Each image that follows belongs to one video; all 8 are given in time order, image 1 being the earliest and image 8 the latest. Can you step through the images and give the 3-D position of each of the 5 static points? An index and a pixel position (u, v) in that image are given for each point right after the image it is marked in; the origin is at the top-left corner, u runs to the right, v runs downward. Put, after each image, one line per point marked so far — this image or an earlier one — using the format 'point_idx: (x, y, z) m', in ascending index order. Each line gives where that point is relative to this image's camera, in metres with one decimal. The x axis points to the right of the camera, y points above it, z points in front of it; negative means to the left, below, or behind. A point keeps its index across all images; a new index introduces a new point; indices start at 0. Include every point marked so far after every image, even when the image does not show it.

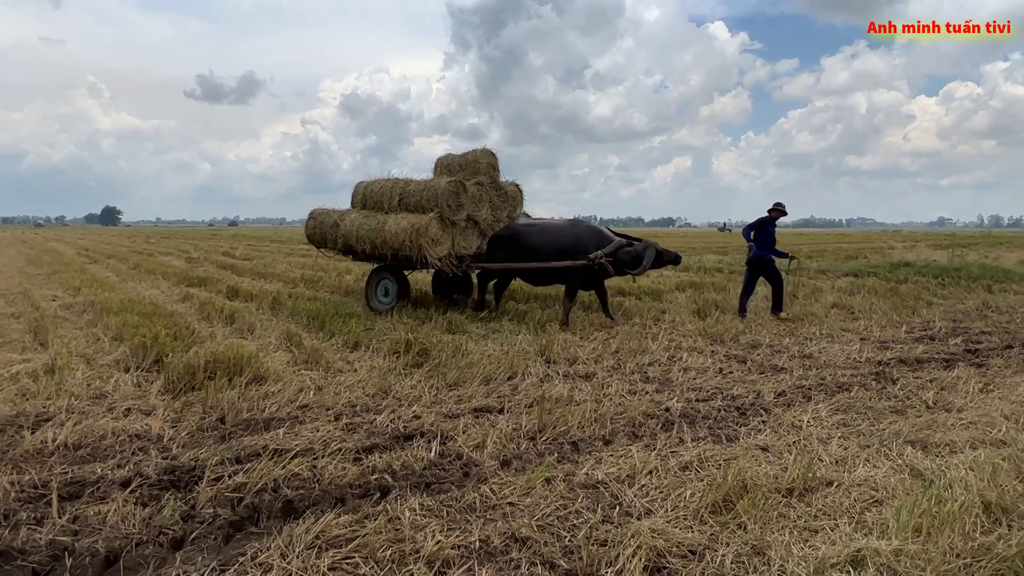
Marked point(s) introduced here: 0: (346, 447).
0: (-0.9, -0.8, +3.6) m
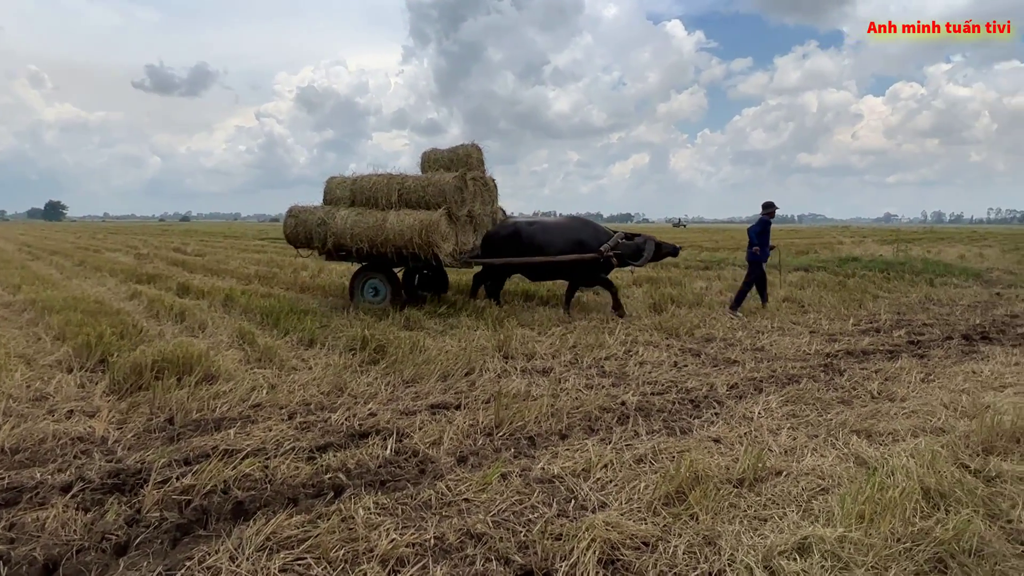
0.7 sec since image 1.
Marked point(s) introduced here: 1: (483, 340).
0: (-1.1, -0.8, +3.5) m
1: (-0.3, -0.5, +6.2) m
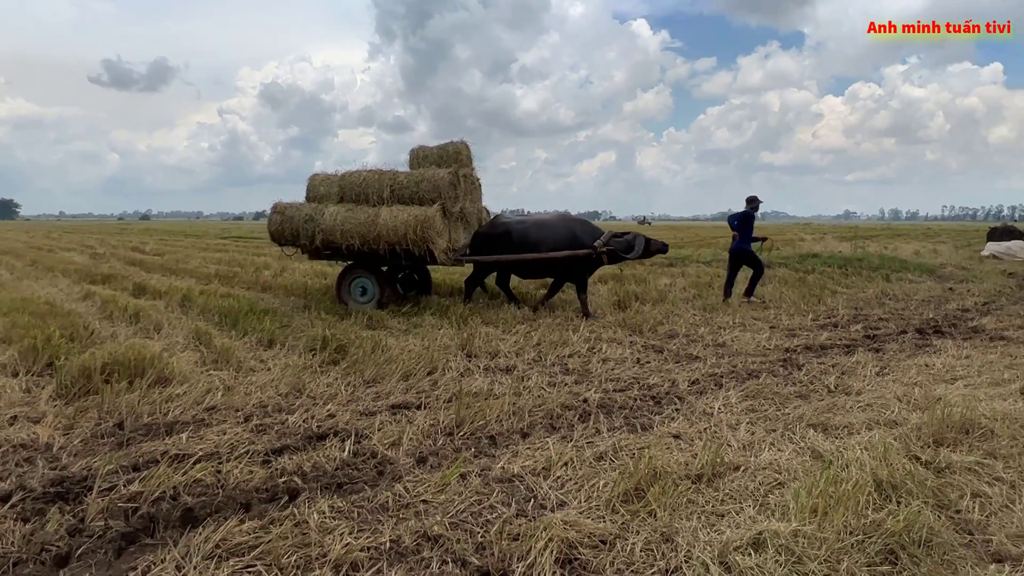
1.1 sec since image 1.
0: (-1.3, -0.8, +3.5) m
1: (-0.6, -0.5, +6.2) m
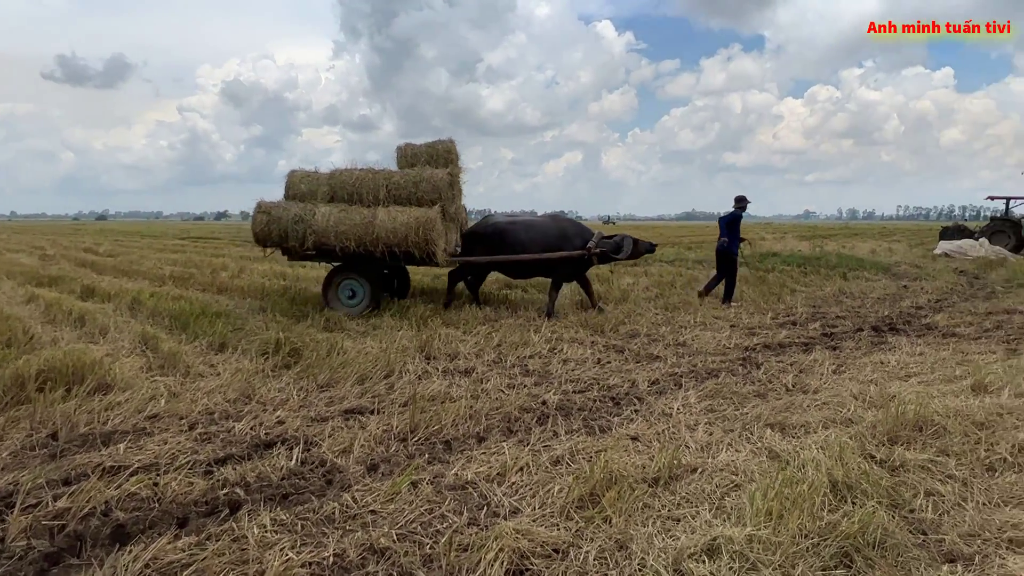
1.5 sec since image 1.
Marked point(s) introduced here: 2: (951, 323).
0: (-1.5, -0.8, +3.3) m
1: (-1.0, -0.5, +6.1) m
2: (+4.9, -0.4, +7.7) m
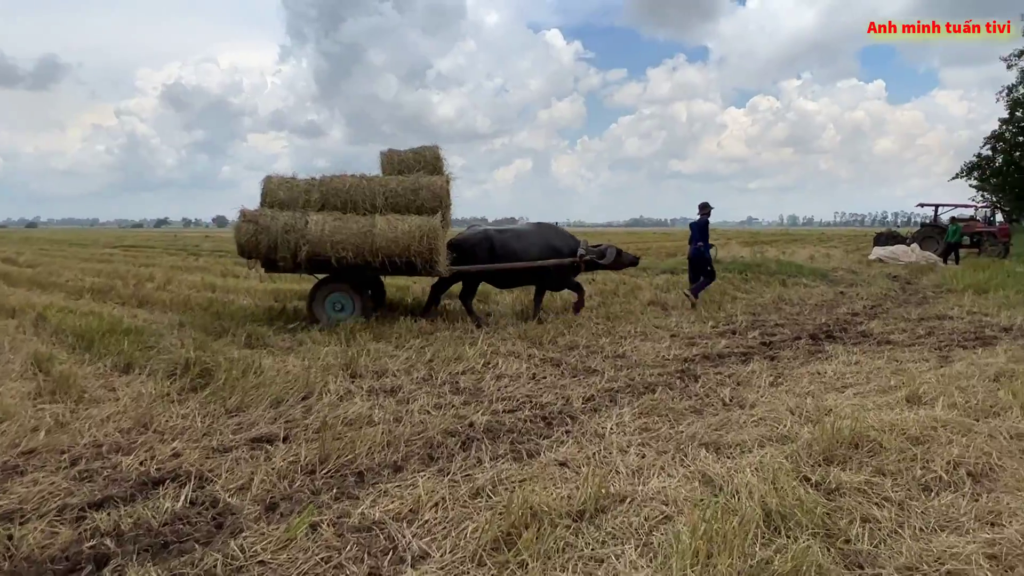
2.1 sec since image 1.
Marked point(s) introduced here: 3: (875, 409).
0: (-1.9, -0.9, +2.9) m
1: (-1.5, -0.6, +5.7) m
2: (+4.2, -0.5, +7.8) m
3: (+2.2, -0.7, +4.2) m
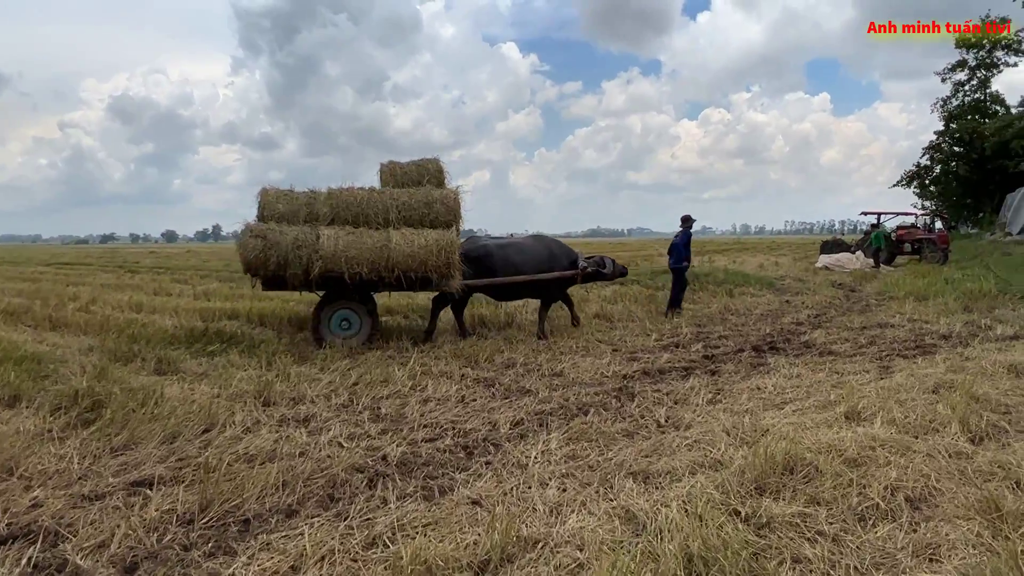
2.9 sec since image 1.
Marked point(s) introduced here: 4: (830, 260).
0: (-2.3, -1.0, +2.5) m
1: (-2.1, -0.7, +5.3) m
2: (+3.5, -0.6, +7.7) m
3: (+1.8, -0.8, +4.0) m
4: (+9.1, +0.8, +19.4) m
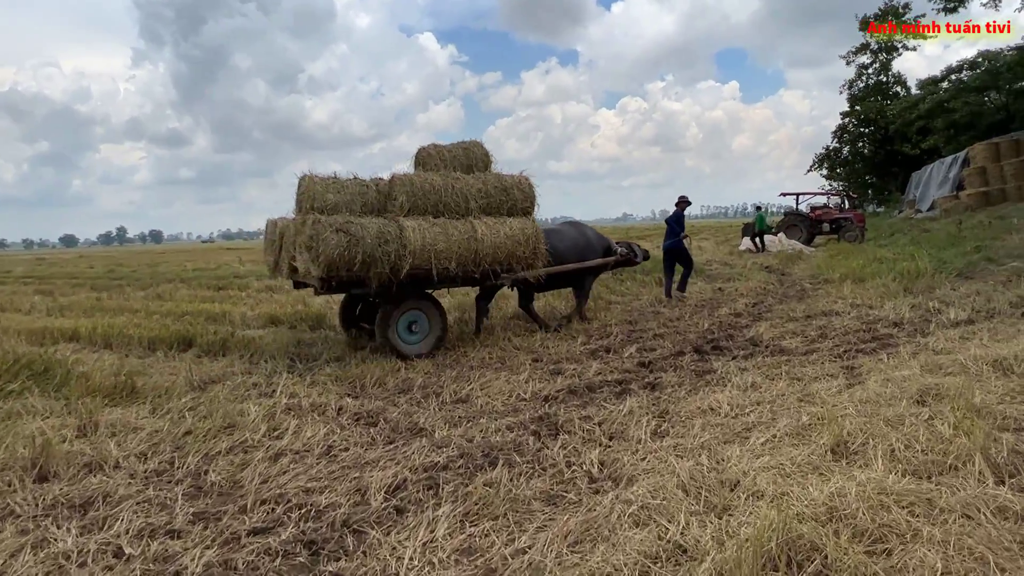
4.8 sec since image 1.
0: (-2.6, -1.2, +1.0) m
1: (-2.7, -0.9, +3.8) m
2: (+2.6, -0.5, +6.8) m
3: (+1.2, -0.8, +3.0) m
4: (+6.8, +1.3, +19.0) m
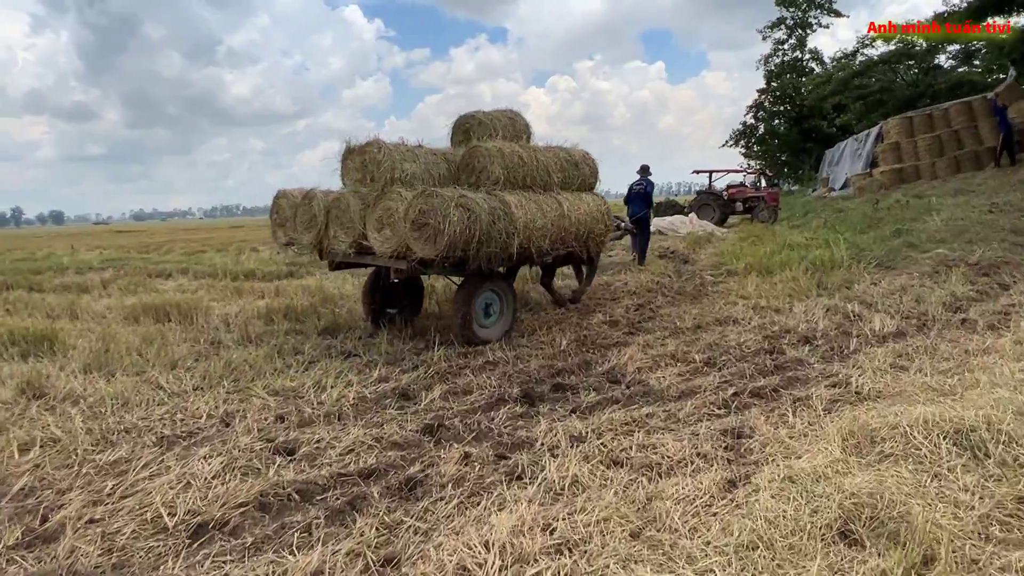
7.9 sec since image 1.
0: (-3.6, -1.5, -1.4) m
1: (-4.0, -1.1, +1.4) m
2: (+1.0, -0.5, +4.9) m
3: (0.0, -1.0, +1.0) m
4: (+3.9, +1.6, +17.4) m
